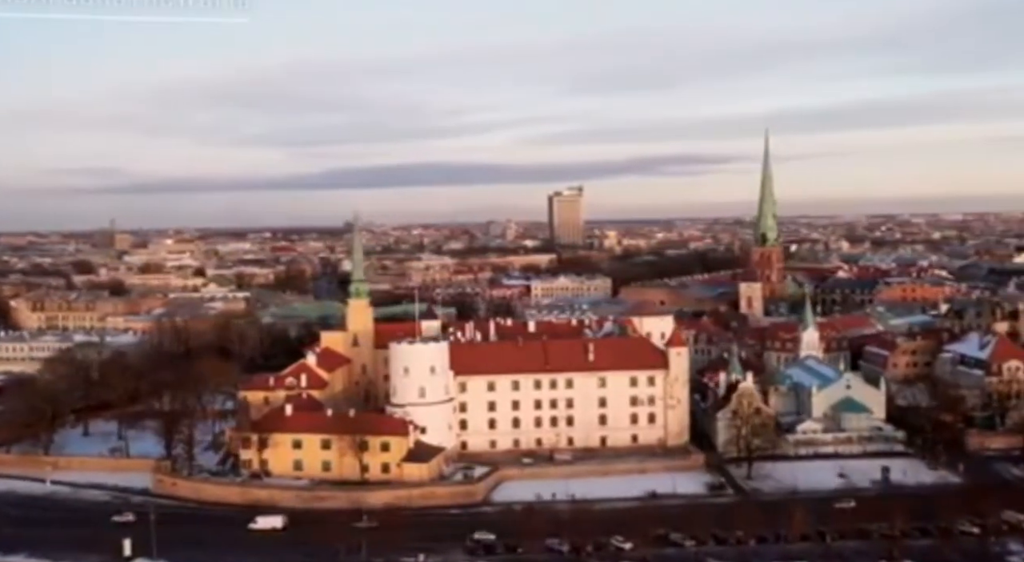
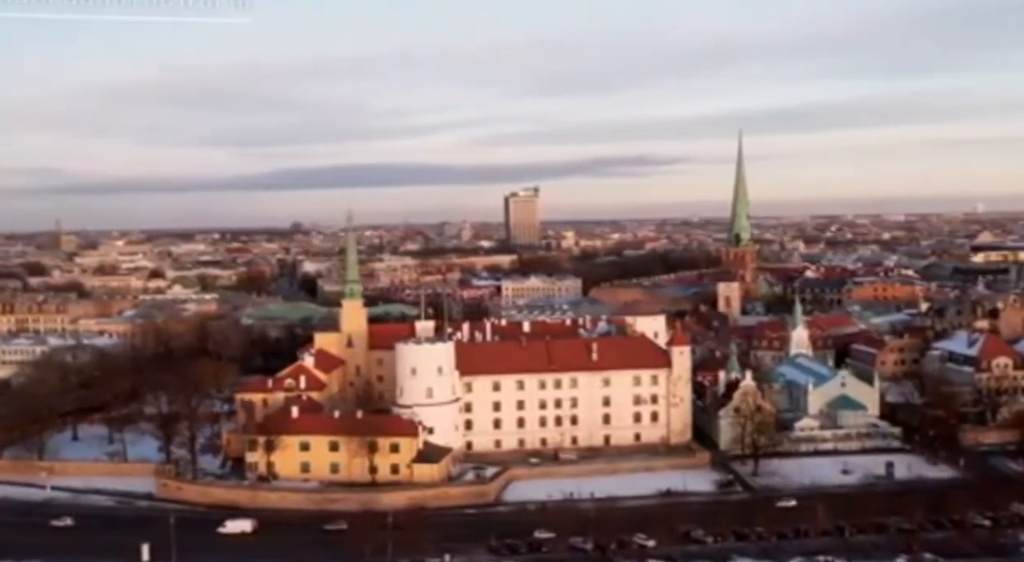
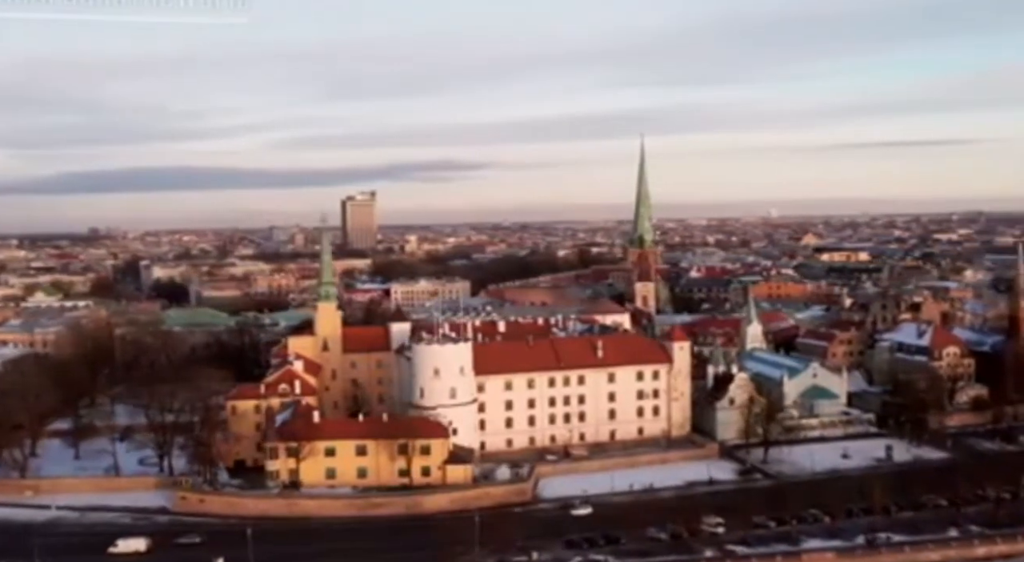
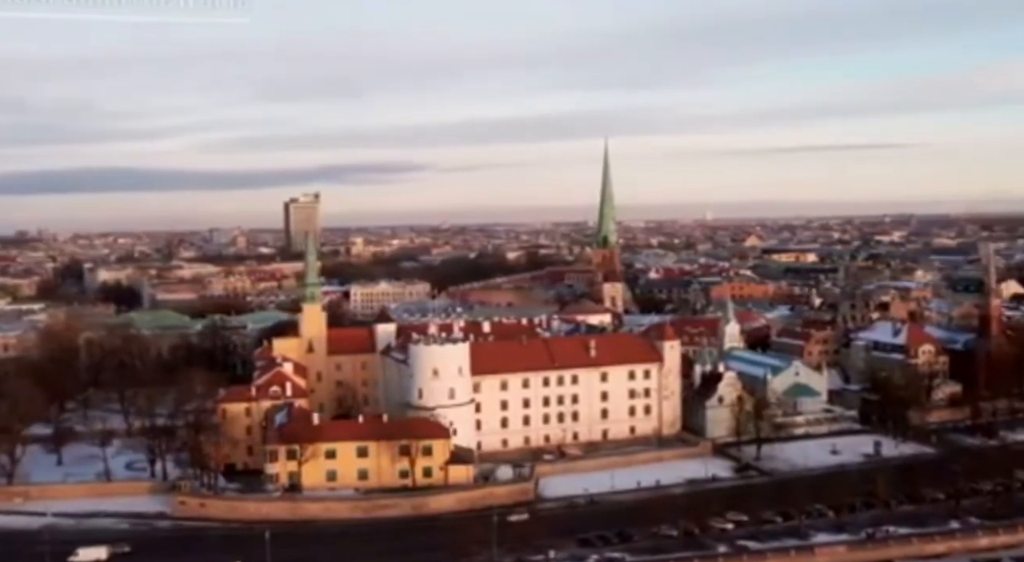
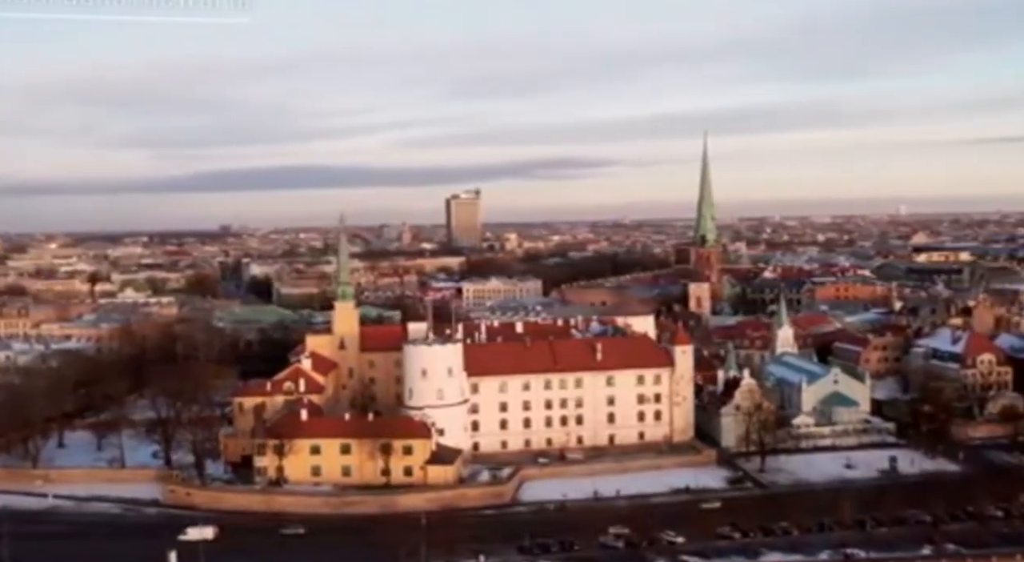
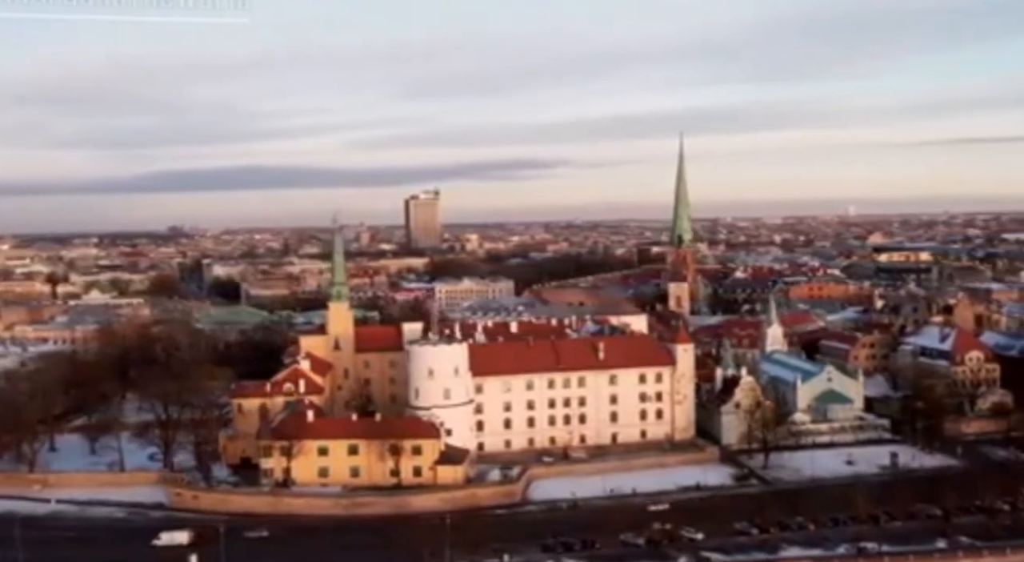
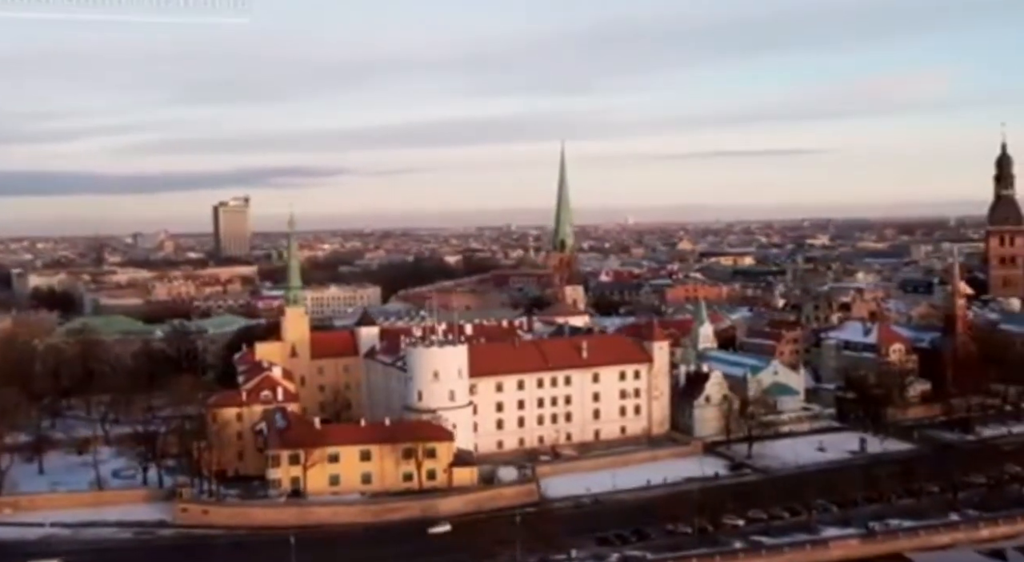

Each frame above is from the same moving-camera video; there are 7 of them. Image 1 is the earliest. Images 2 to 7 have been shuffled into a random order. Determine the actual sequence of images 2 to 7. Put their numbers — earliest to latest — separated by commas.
2, 5, 6, 3, 4, 7
